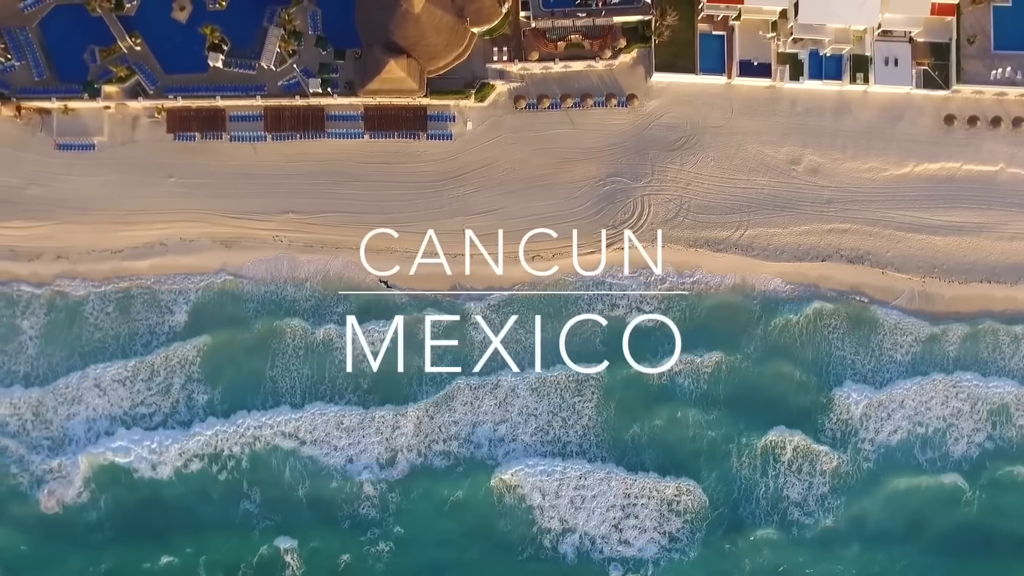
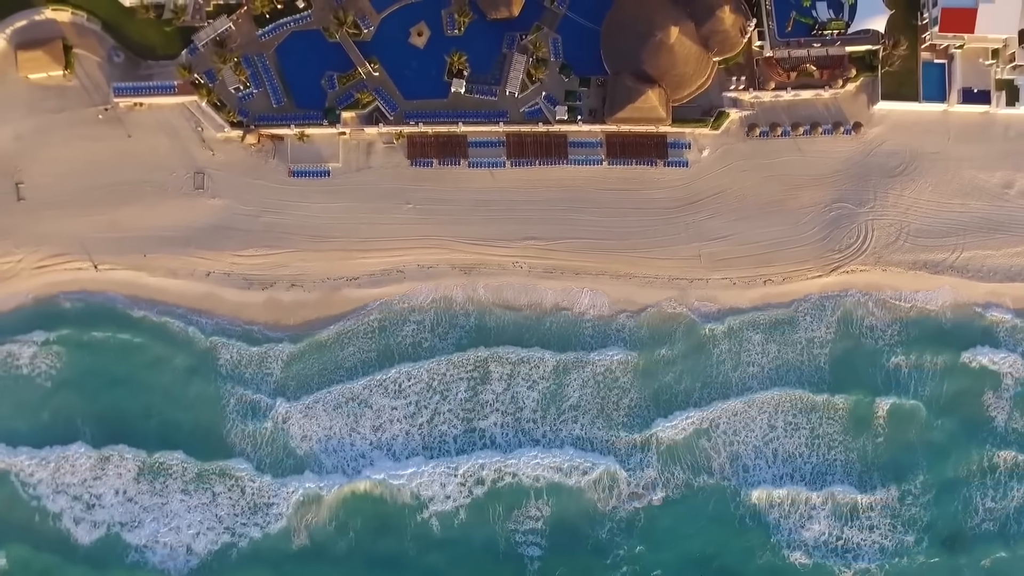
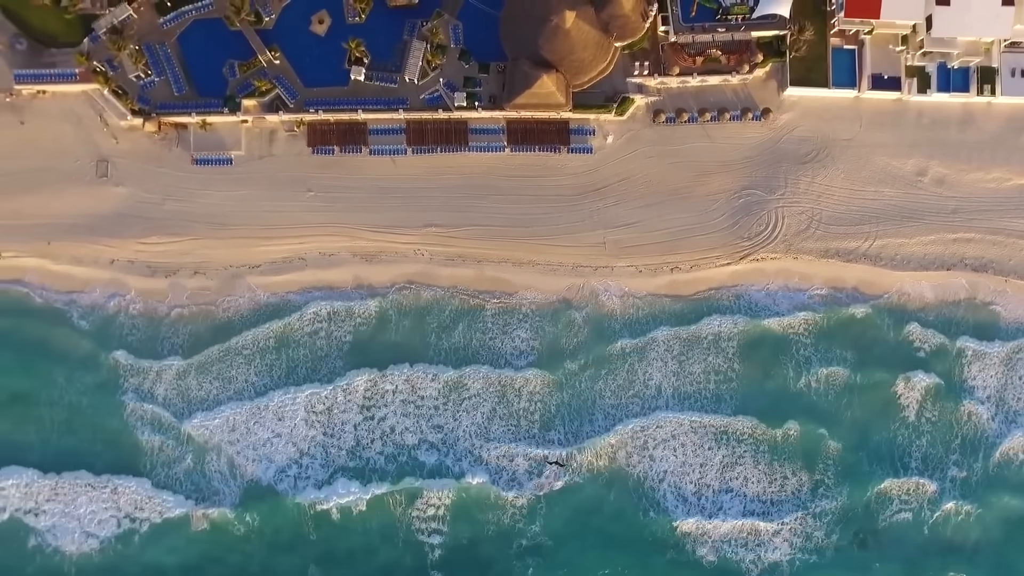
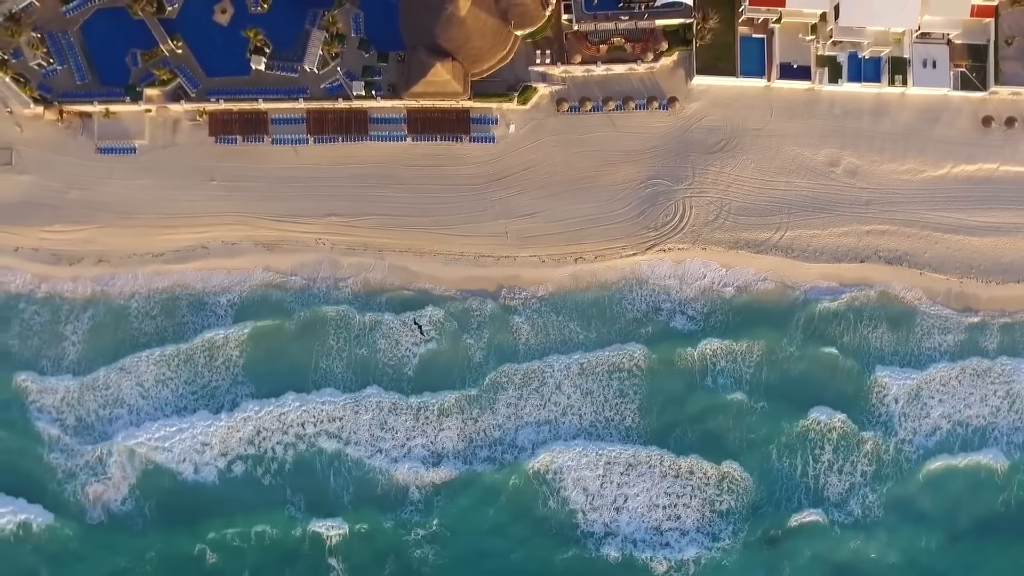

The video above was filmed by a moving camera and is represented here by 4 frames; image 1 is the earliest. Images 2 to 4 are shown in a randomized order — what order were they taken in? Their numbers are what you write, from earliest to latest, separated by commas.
4, 3, 2
